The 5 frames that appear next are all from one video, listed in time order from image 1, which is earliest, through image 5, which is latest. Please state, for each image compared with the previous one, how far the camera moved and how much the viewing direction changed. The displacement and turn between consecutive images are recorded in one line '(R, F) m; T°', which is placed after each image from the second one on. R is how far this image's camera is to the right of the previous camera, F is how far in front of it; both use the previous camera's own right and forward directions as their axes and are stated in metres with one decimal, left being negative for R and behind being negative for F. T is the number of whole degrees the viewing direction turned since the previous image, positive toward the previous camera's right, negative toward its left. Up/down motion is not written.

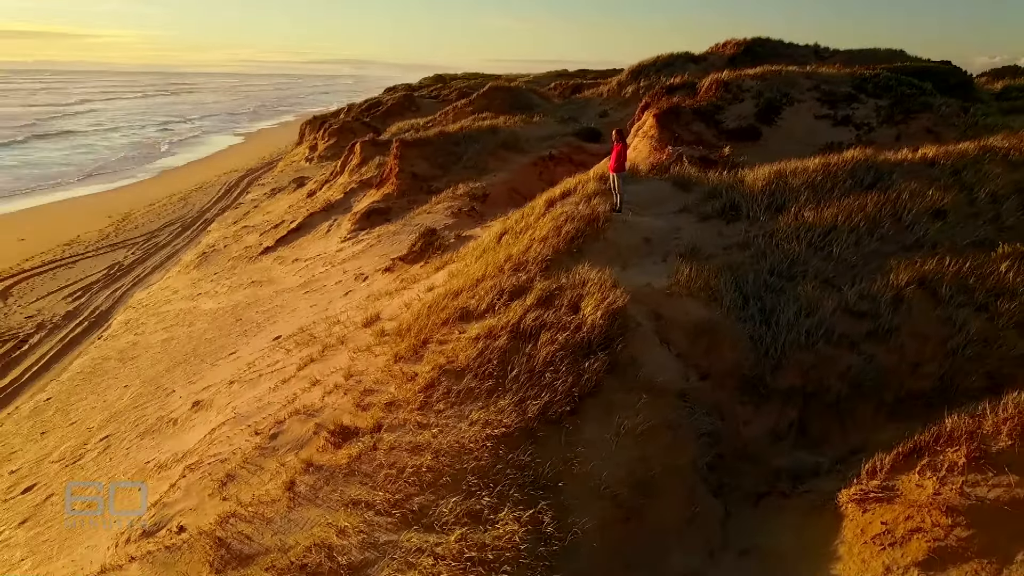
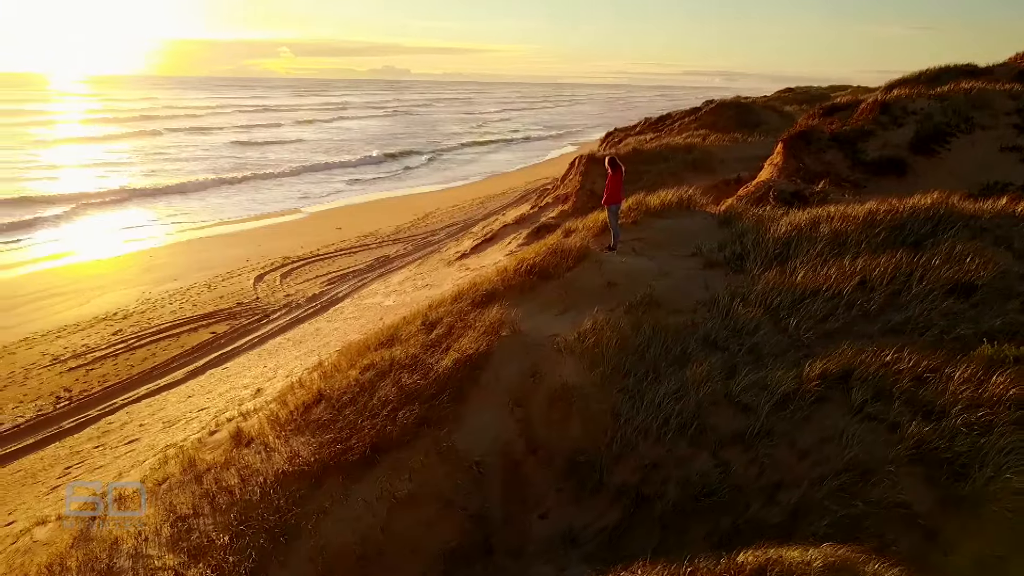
(+3.2, +1.3) m; -24°
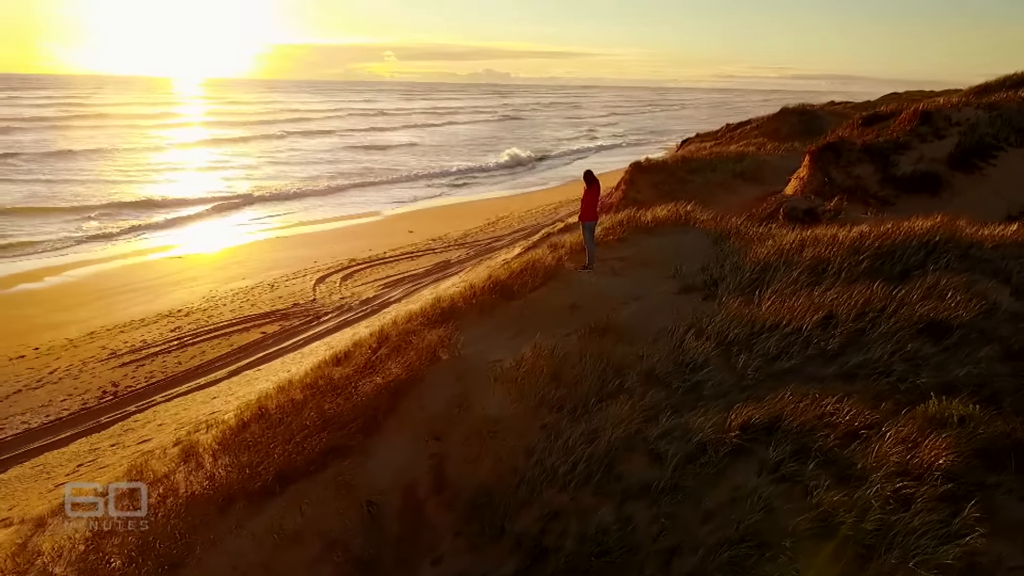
(+1.0, +0.4) m; -7°
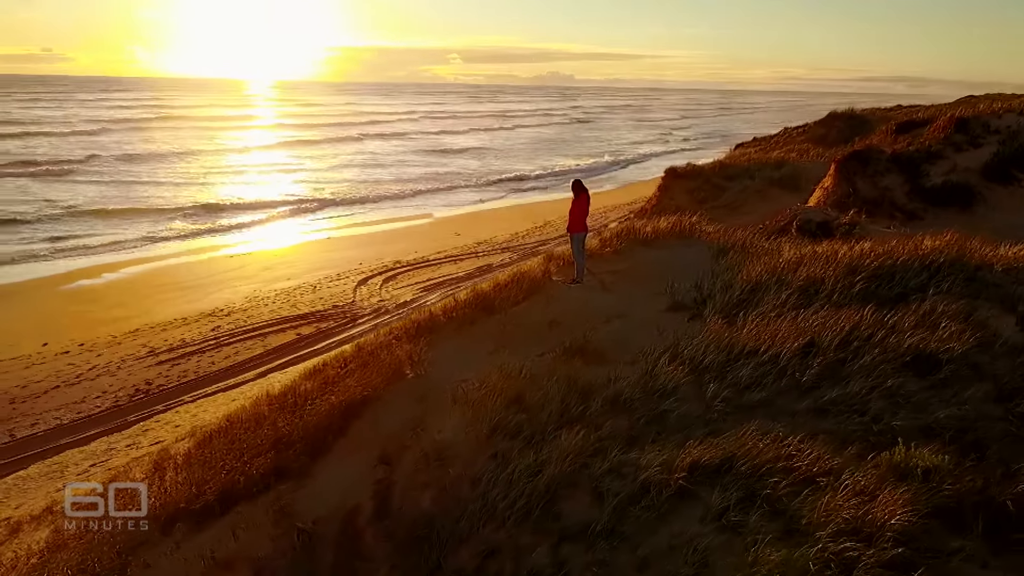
(+0.6, +0.3) m; -4°
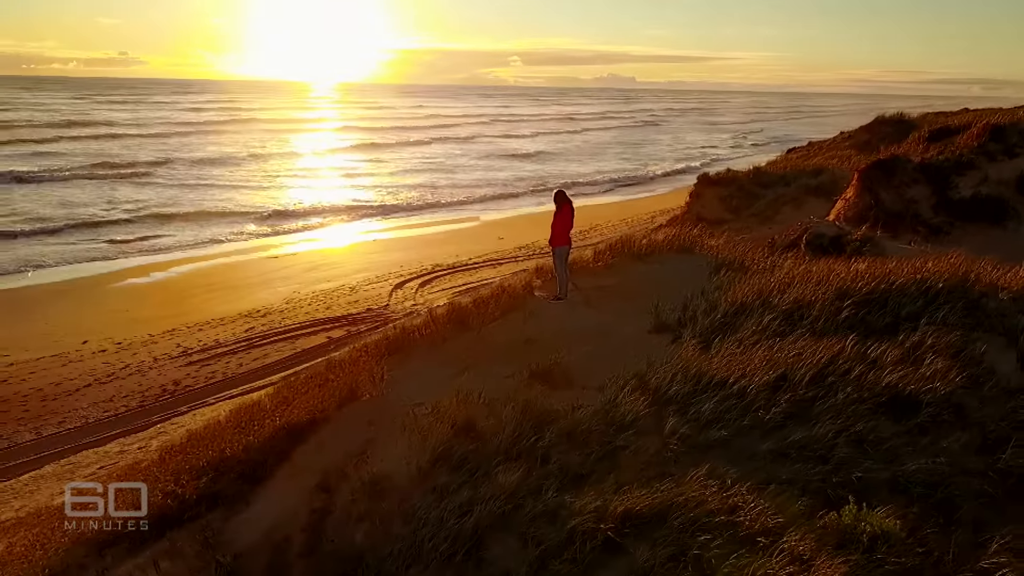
(+0.6, +0.3) m; -4°
